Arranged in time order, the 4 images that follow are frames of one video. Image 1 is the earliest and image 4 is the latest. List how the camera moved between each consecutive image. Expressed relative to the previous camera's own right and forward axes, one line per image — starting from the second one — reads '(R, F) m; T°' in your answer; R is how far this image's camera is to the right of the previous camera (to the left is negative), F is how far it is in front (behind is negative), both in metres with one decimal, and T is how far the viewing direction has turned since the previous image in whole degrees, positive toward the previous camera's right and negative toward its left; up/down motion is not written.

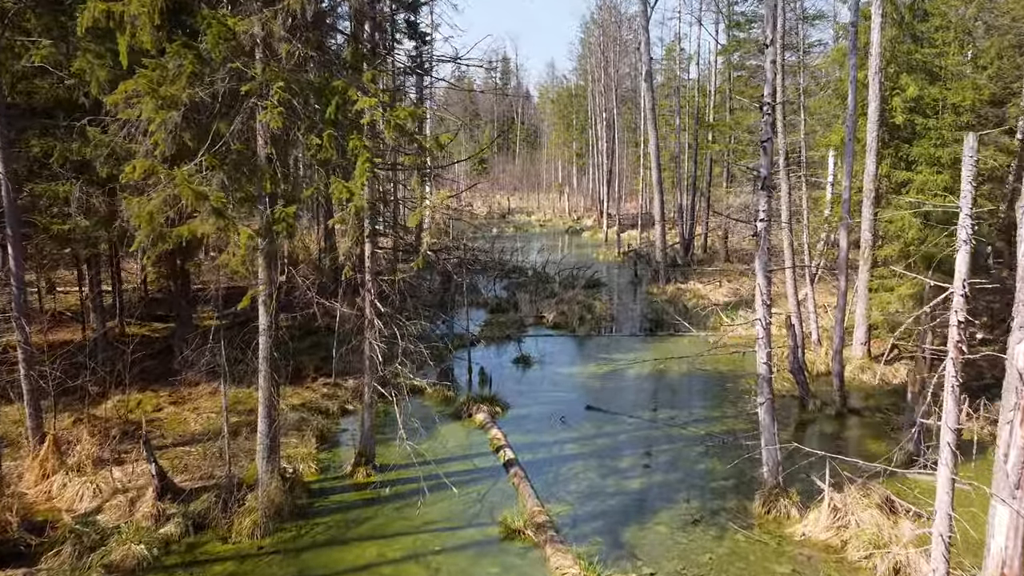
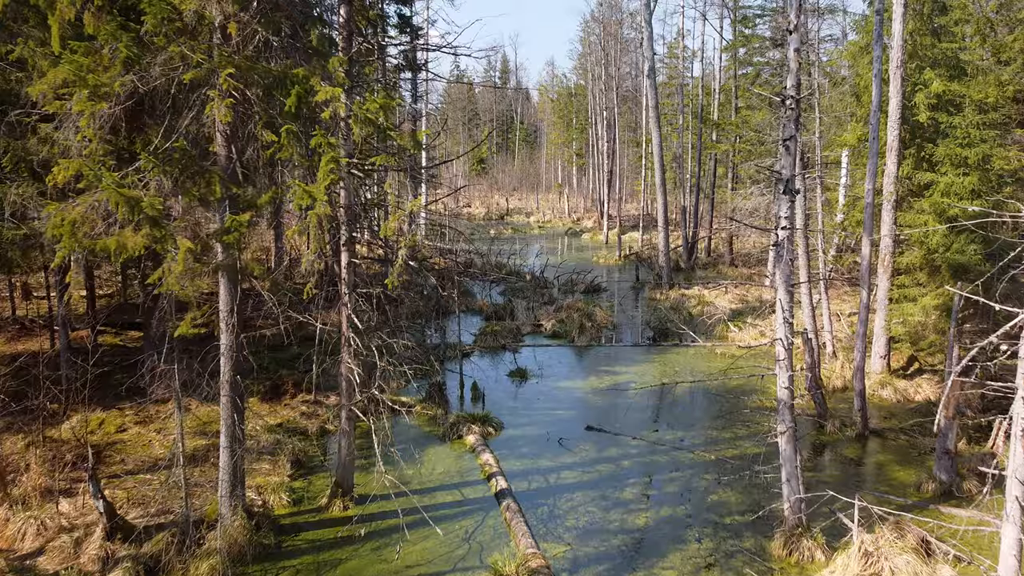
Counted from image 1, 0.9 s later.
(+0.1, +0.8) m; 0°
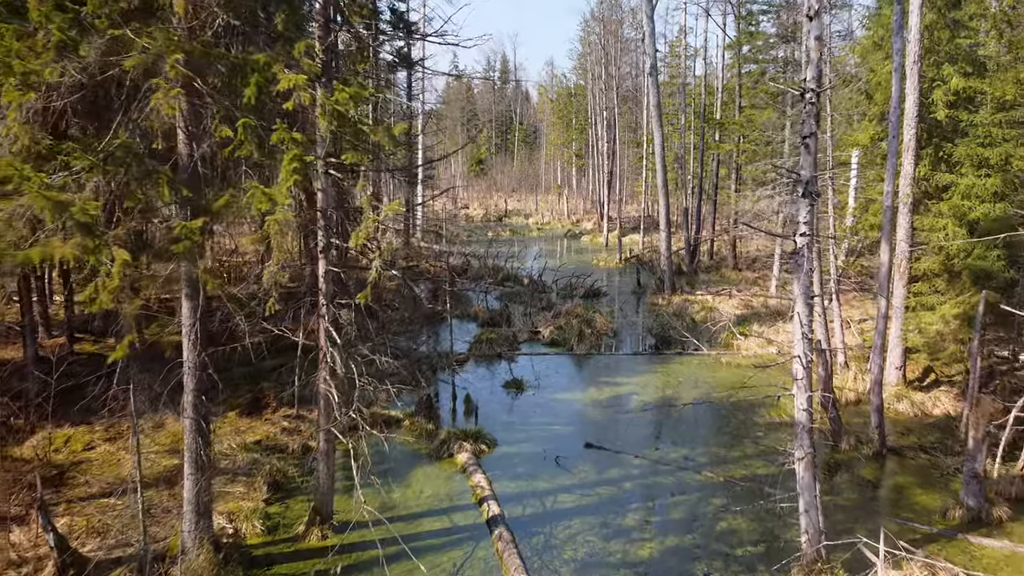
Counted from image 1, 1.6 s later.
(+0.1, +0.6) m; 0°
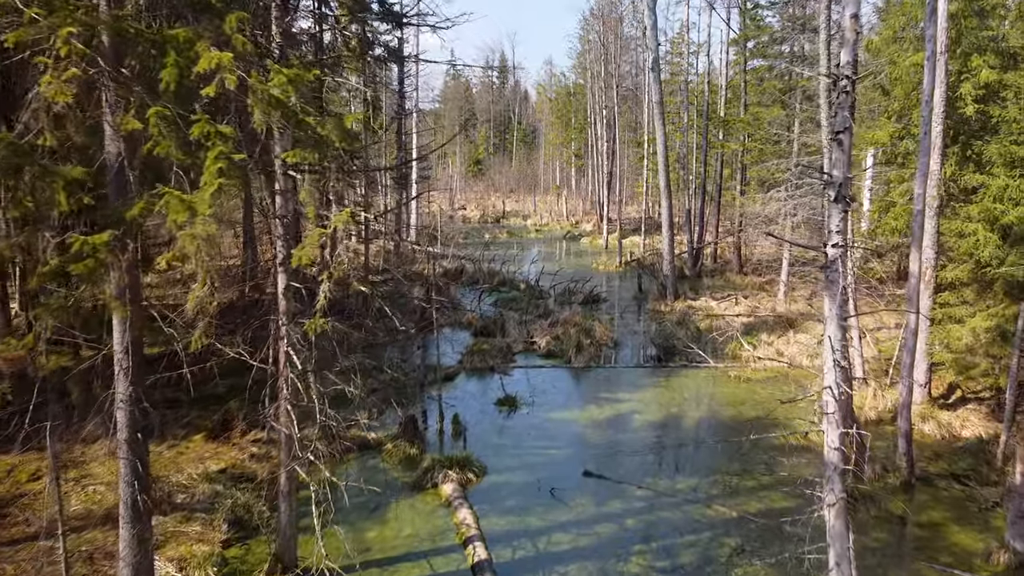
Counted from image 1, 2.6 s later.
(+0.1, +0.8) m; 0°
